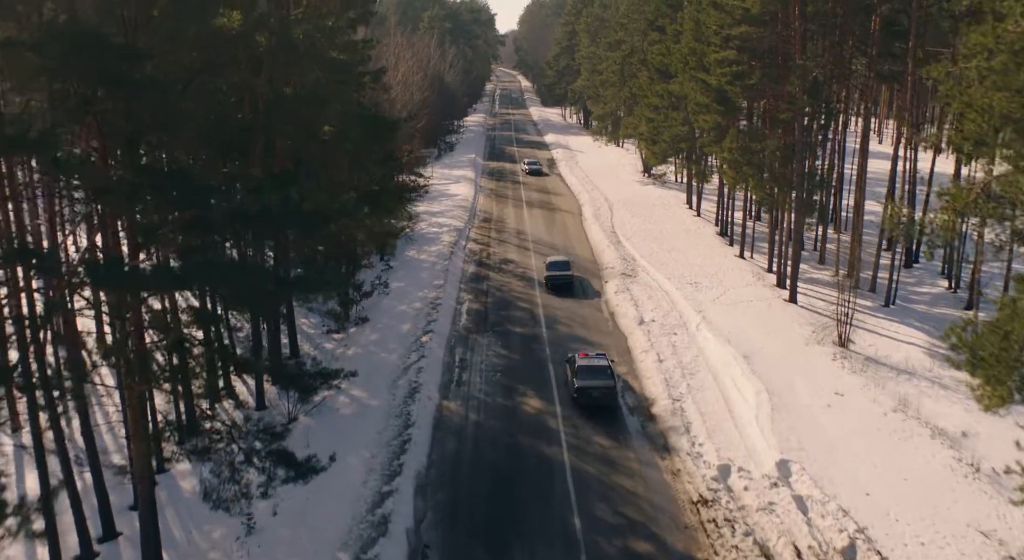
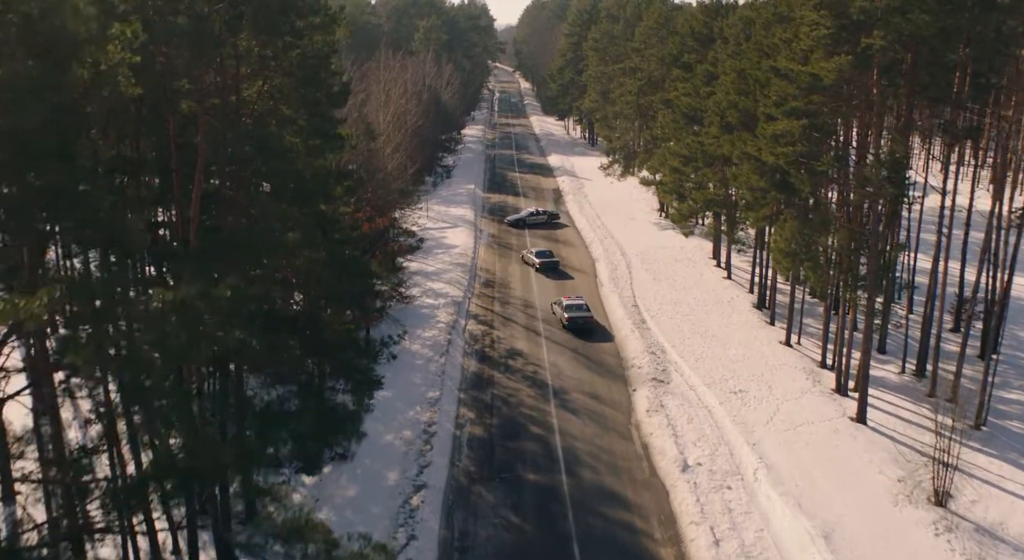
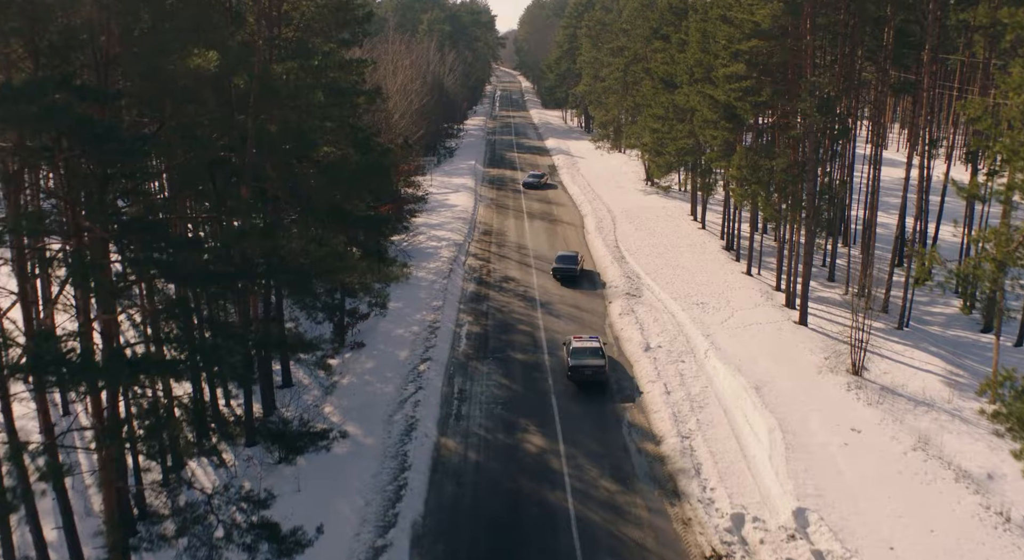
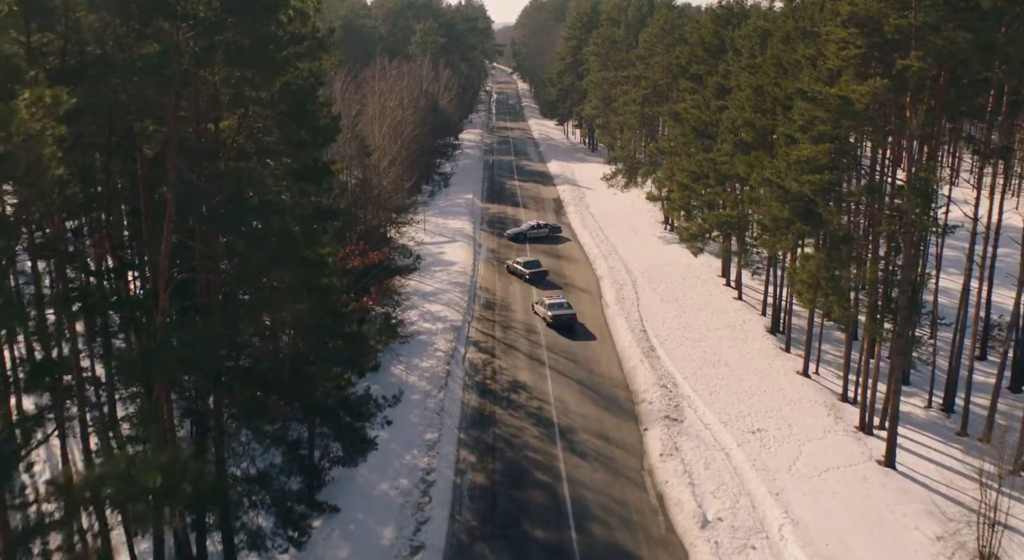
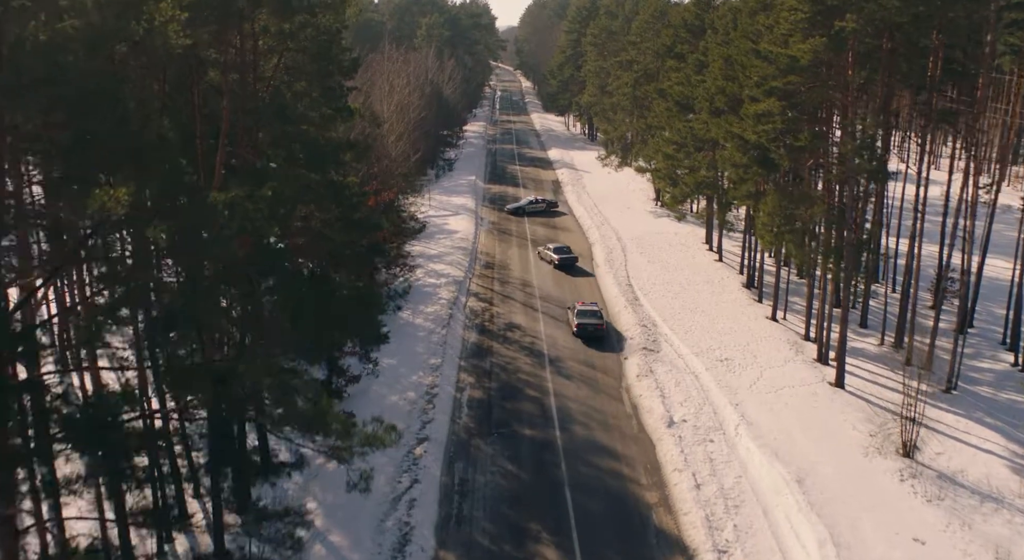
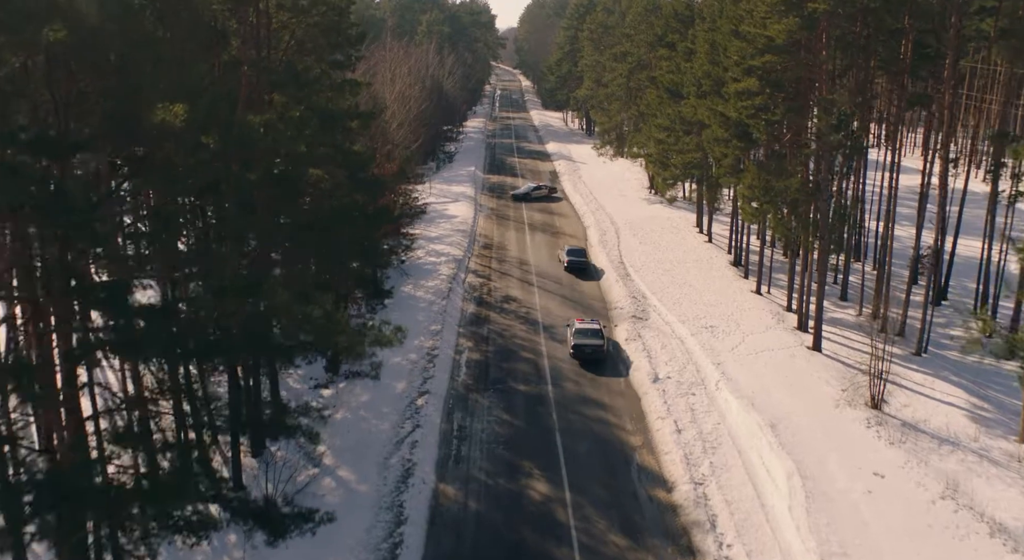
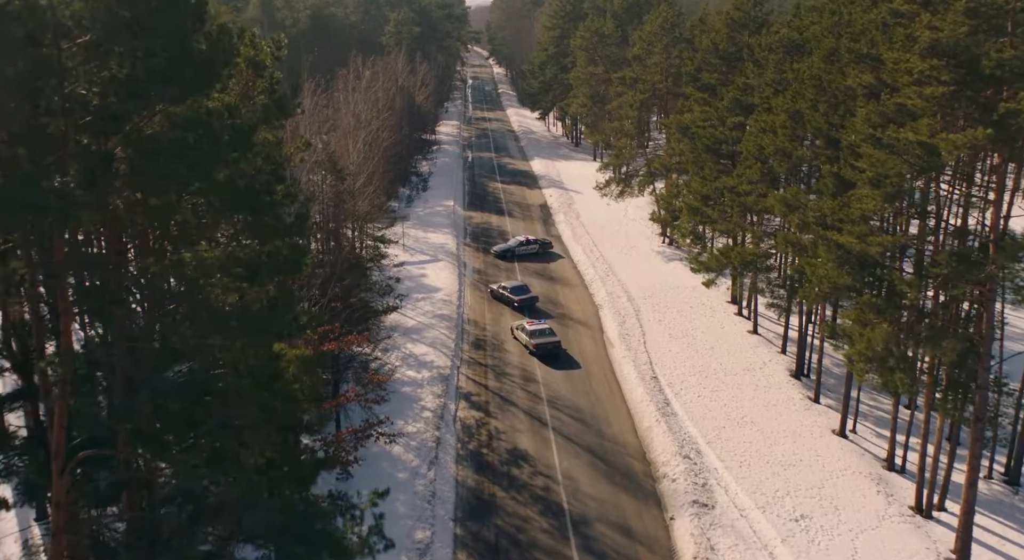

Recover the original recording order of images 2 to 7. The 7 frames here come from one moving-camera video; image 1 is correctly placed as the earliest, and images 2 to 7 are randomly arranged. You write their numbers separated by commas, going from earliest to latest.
3, 6, 5, 2, 4, 7
